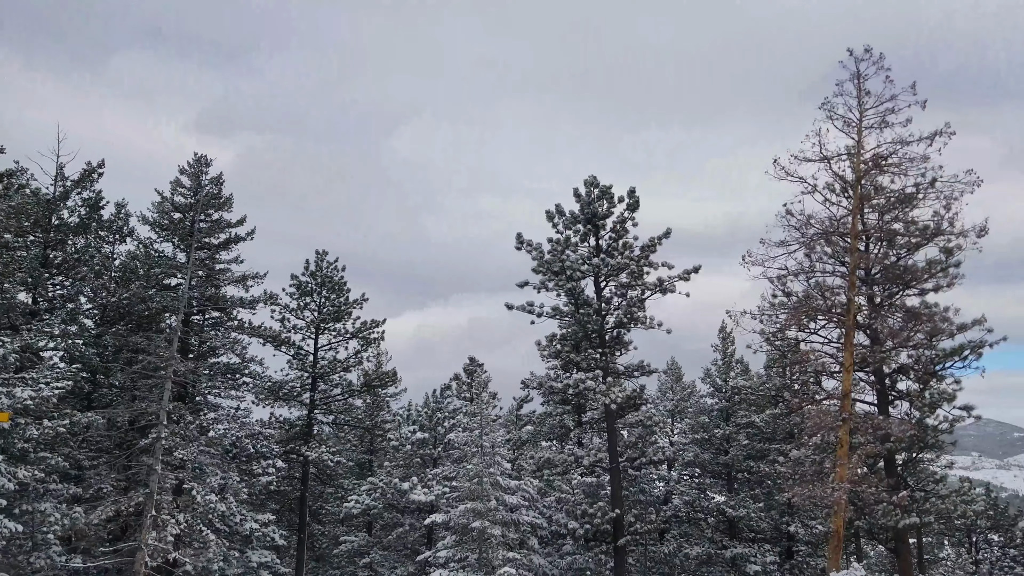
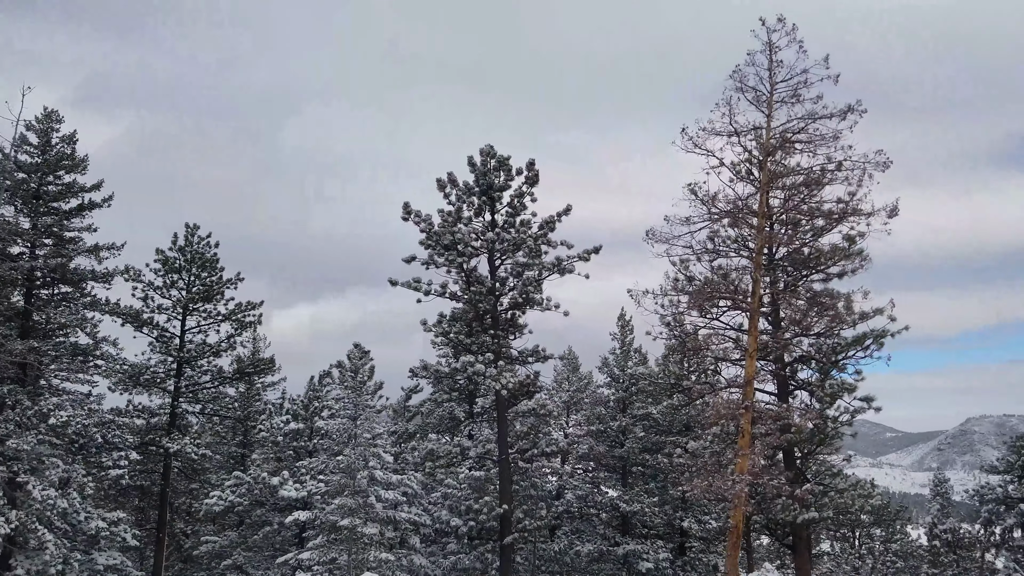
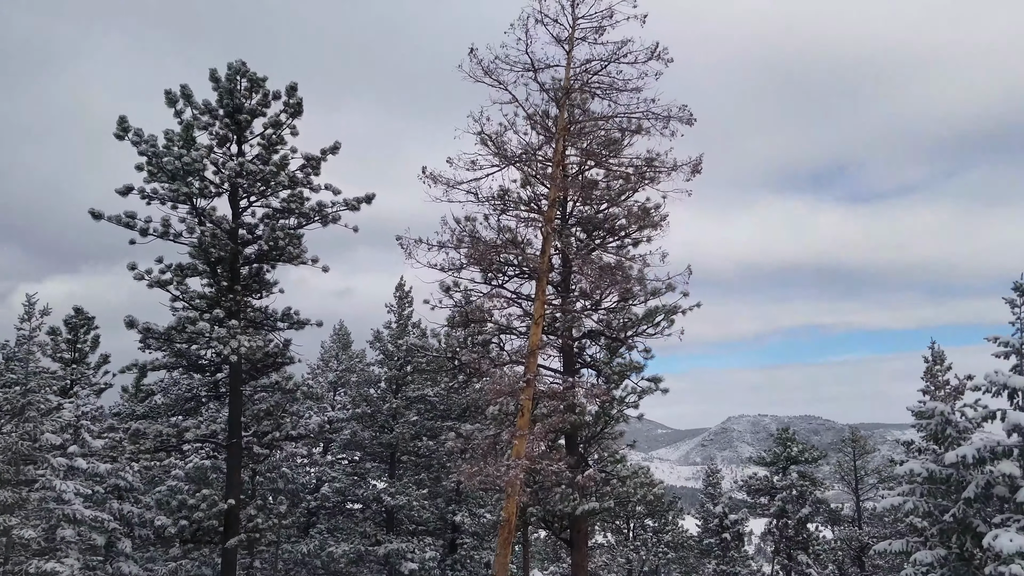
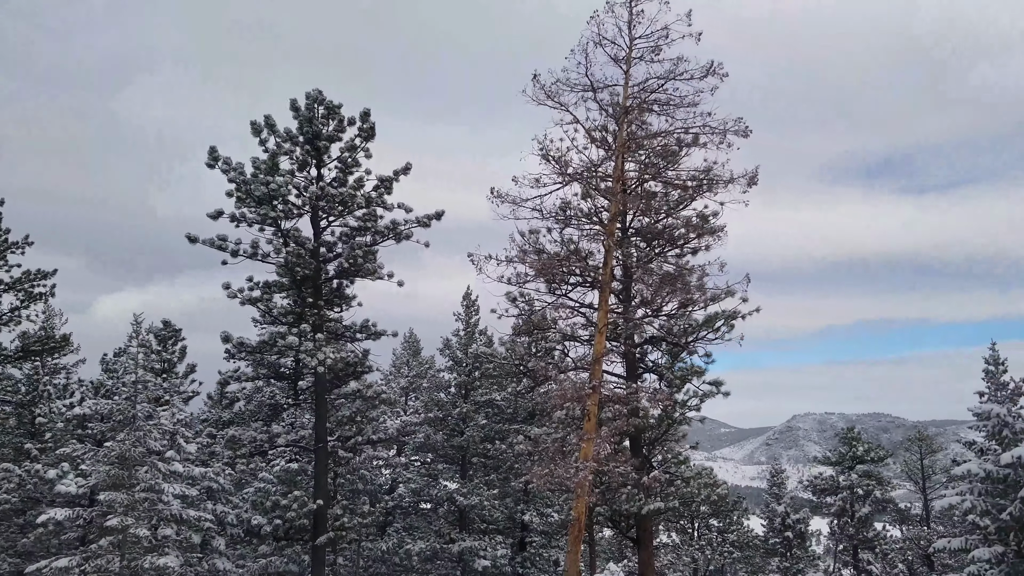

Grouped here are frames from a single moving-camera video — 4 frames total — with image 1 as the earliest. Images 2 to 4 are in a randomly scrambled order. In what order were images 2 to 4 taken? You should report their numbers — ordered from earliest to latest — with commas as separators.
2, 4, 3
